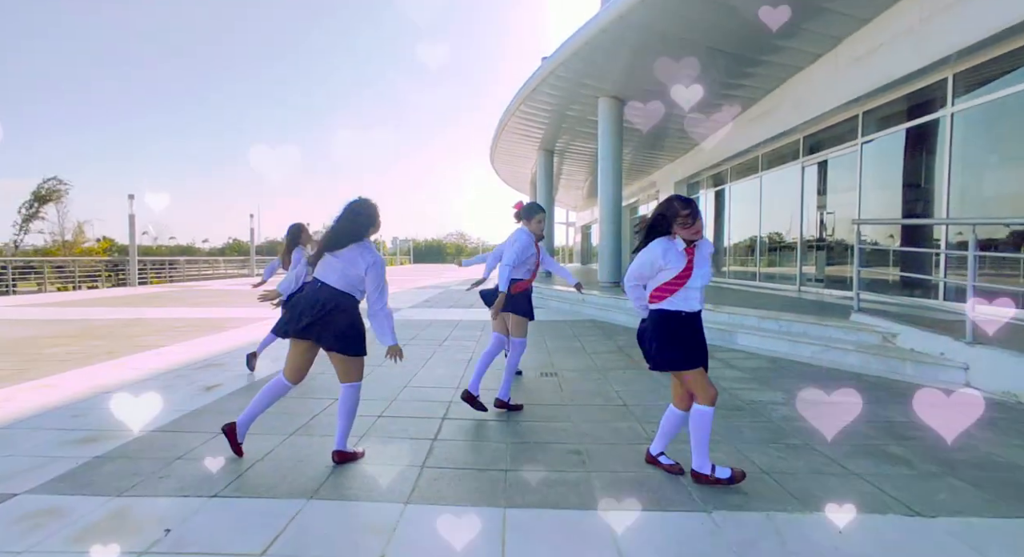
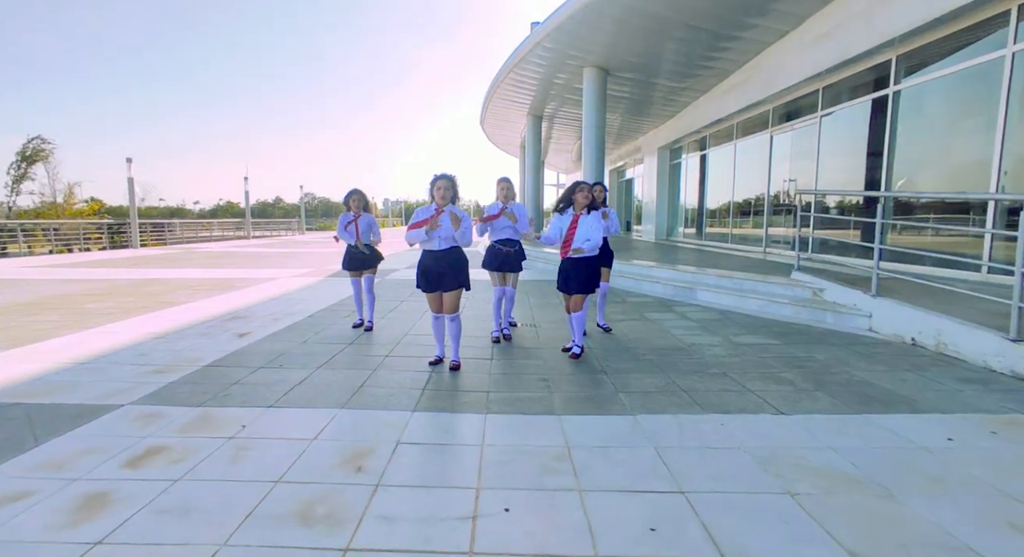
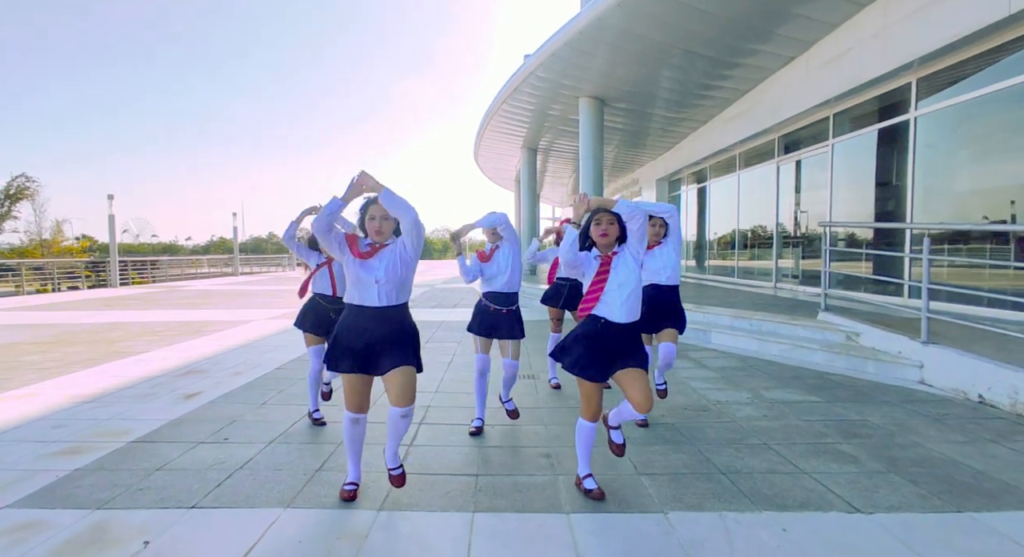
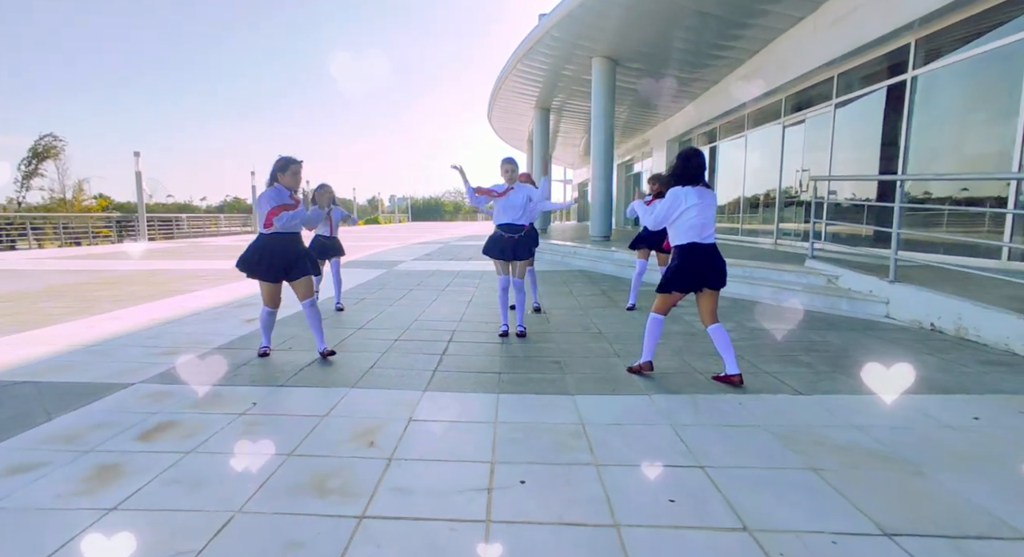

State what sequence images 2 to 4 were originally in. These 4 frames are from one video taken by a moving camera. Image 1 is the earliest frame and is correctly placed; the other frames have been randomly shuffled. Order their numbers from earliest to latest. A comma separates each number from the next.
4, 2, 3
